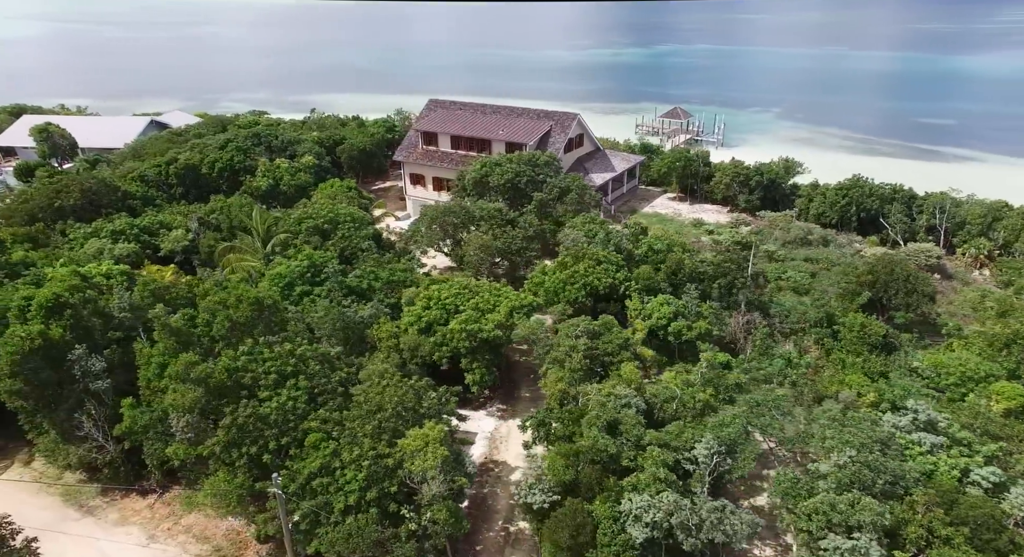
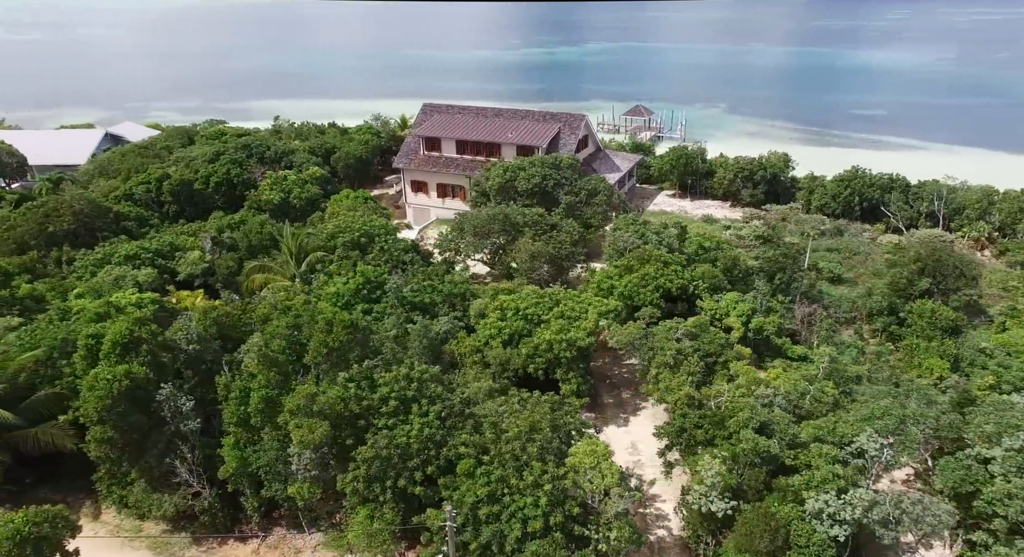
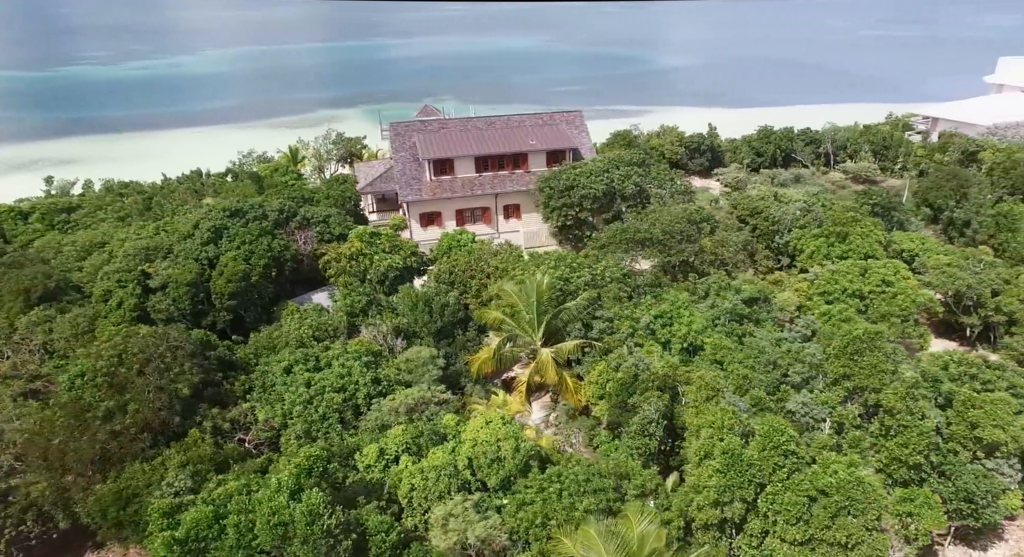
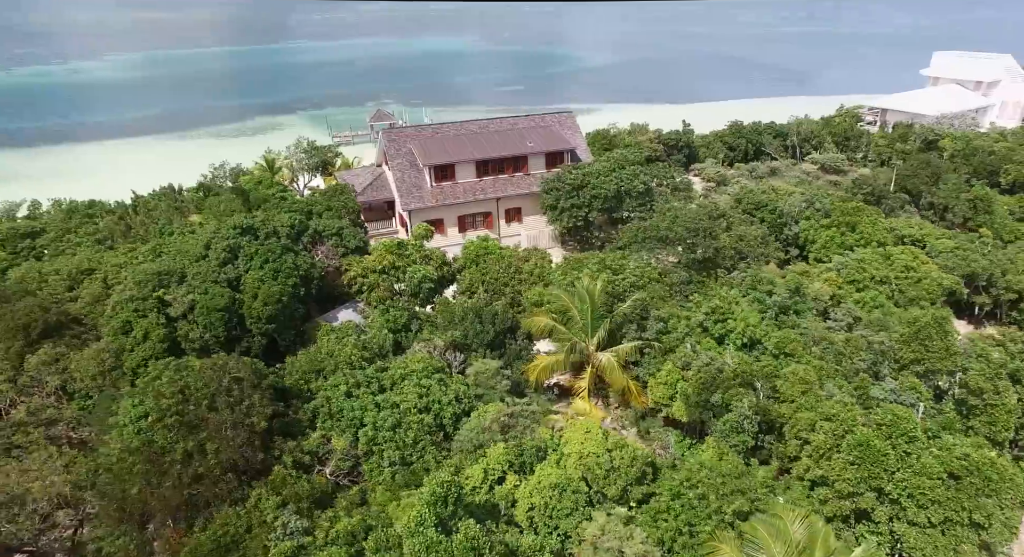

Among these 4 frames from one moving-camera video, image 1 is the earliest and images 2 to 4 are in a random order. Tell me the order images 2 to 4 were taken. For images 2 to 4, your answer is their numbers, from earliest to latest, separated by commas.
2, 3, 4
